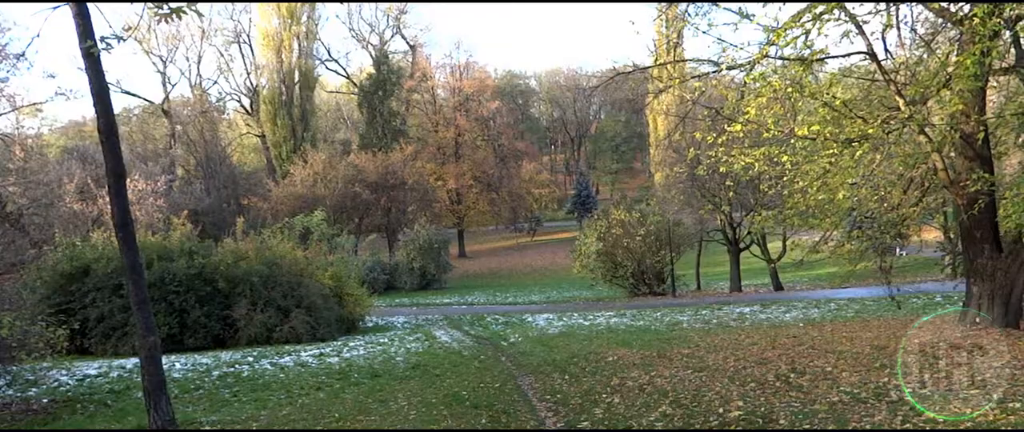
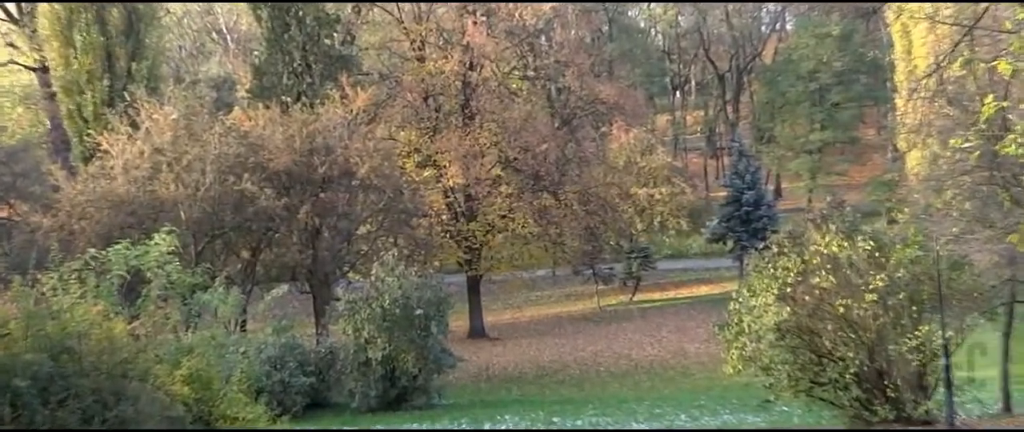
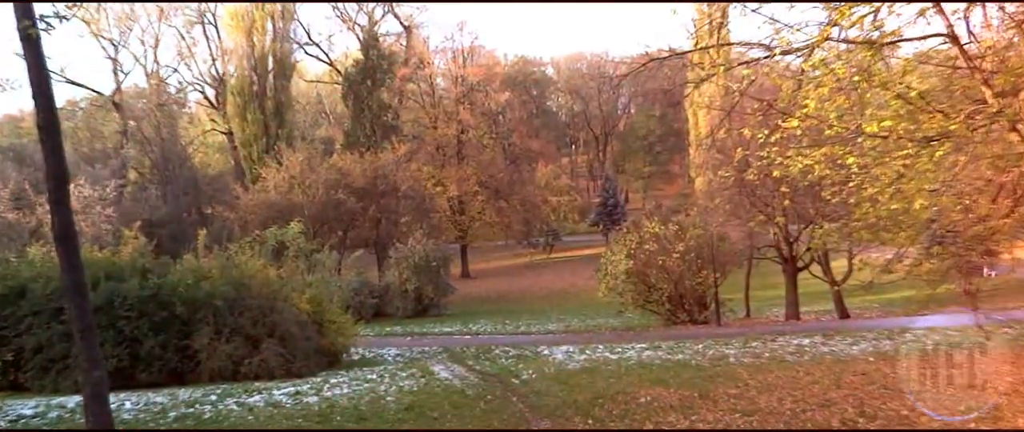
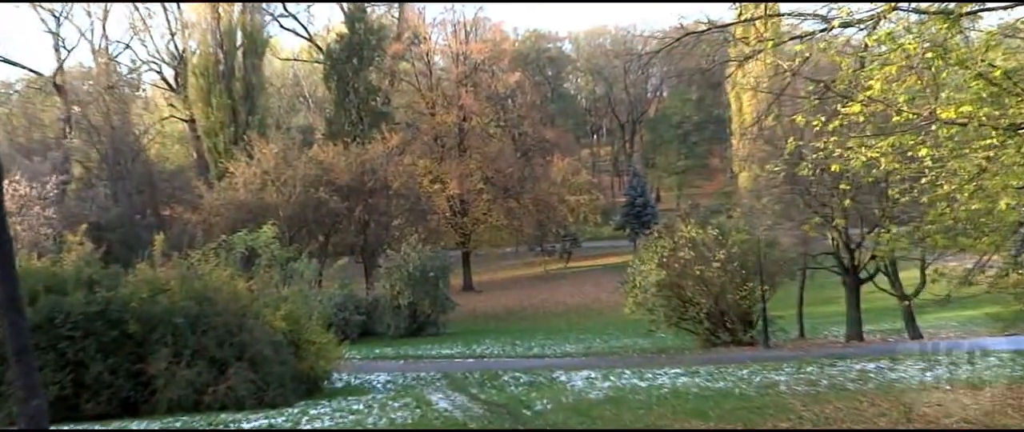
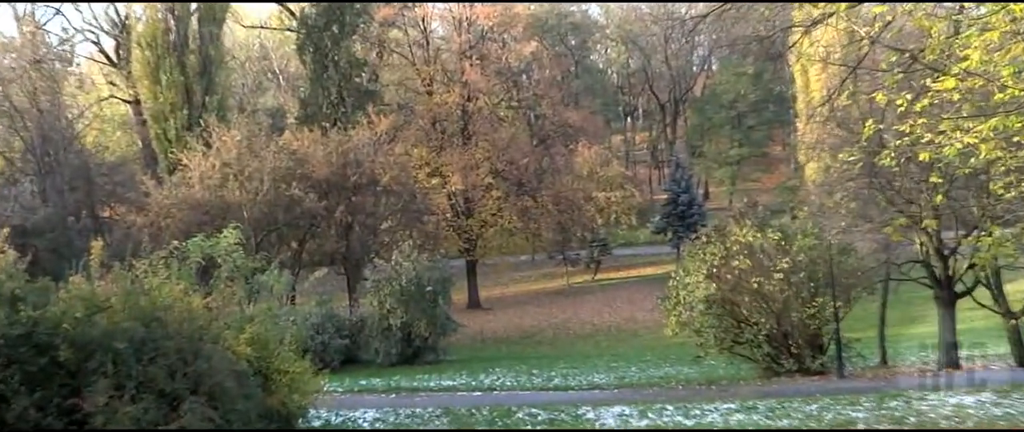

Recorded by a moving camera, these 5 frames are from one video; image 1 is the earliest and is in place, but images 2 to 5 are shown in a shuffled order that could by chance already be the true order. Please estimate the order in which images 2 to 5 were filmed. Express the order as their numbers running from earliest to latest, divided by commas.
3, 4, 5, 2
